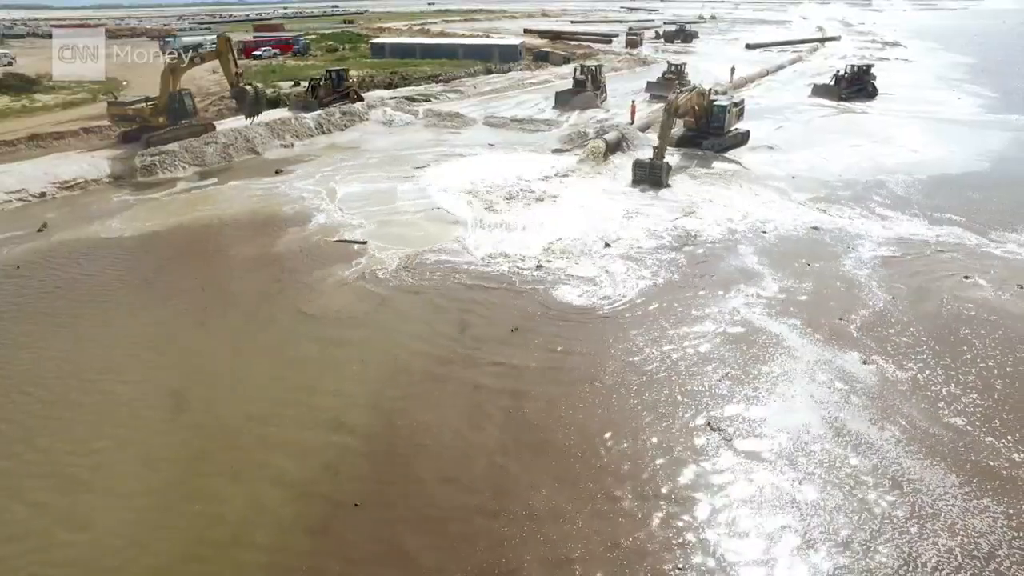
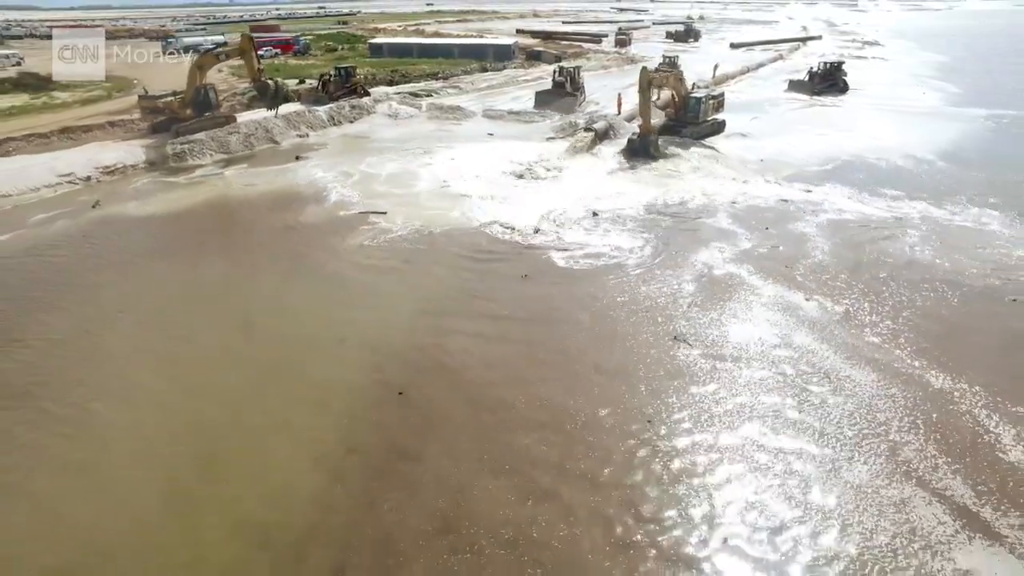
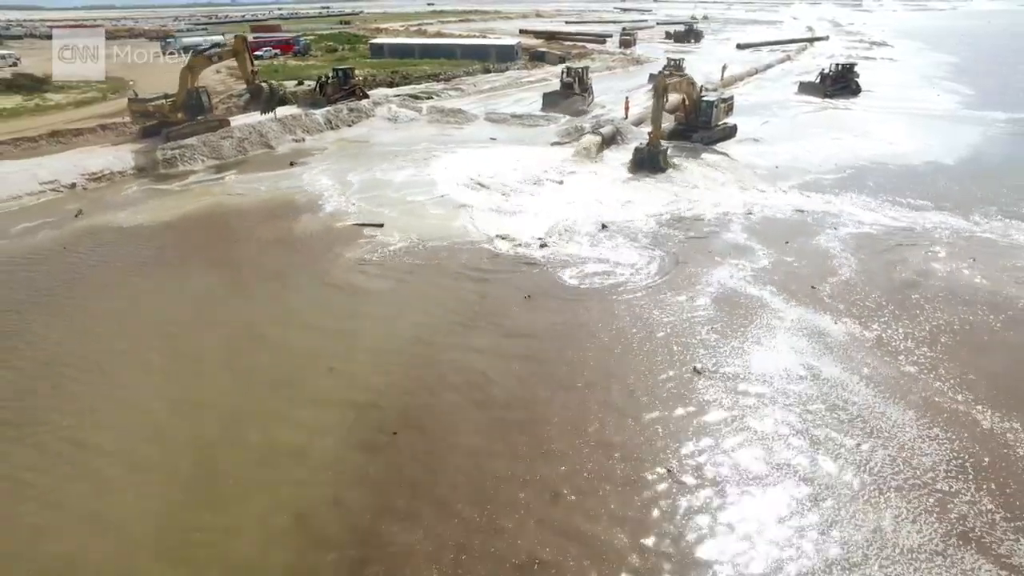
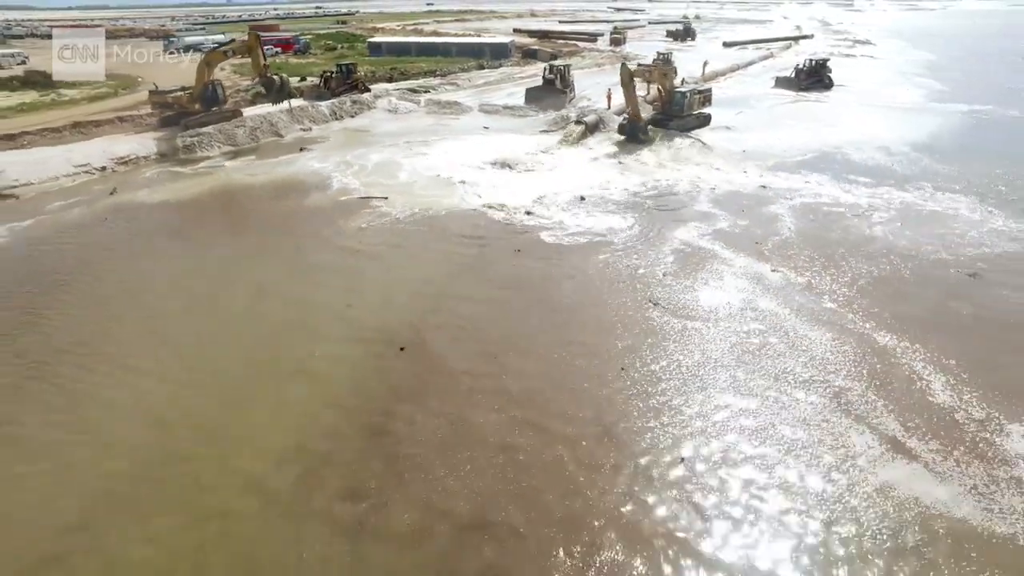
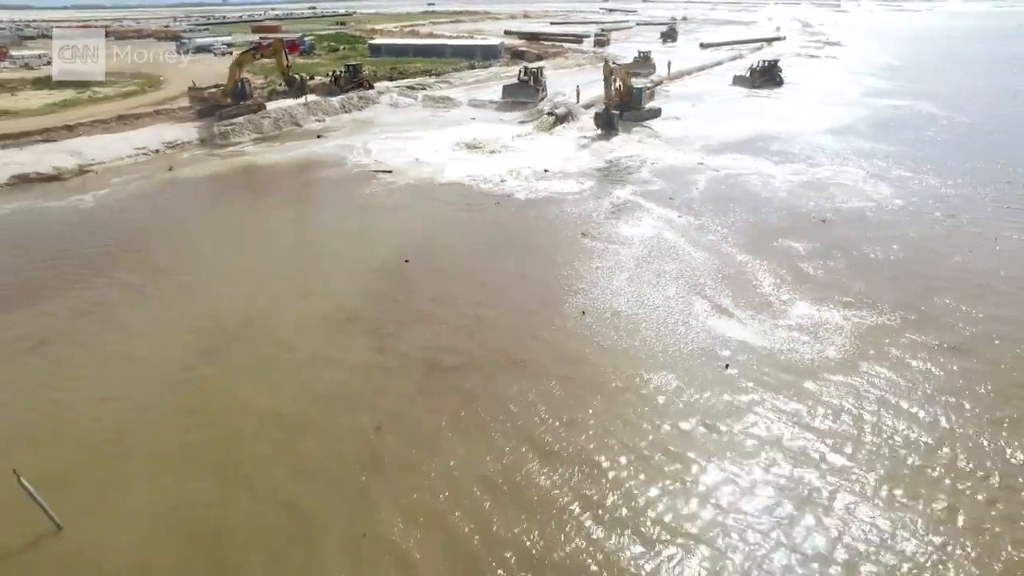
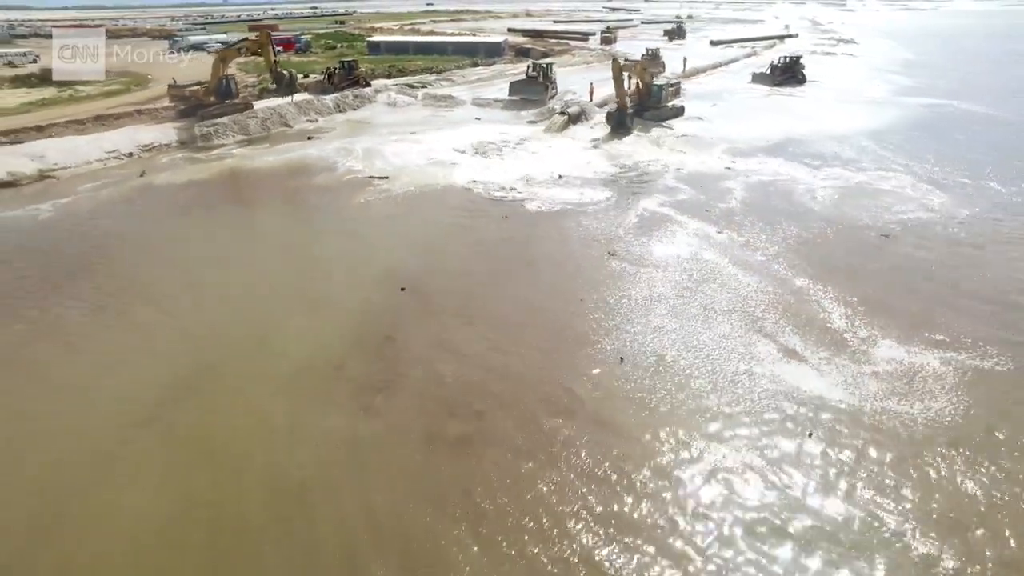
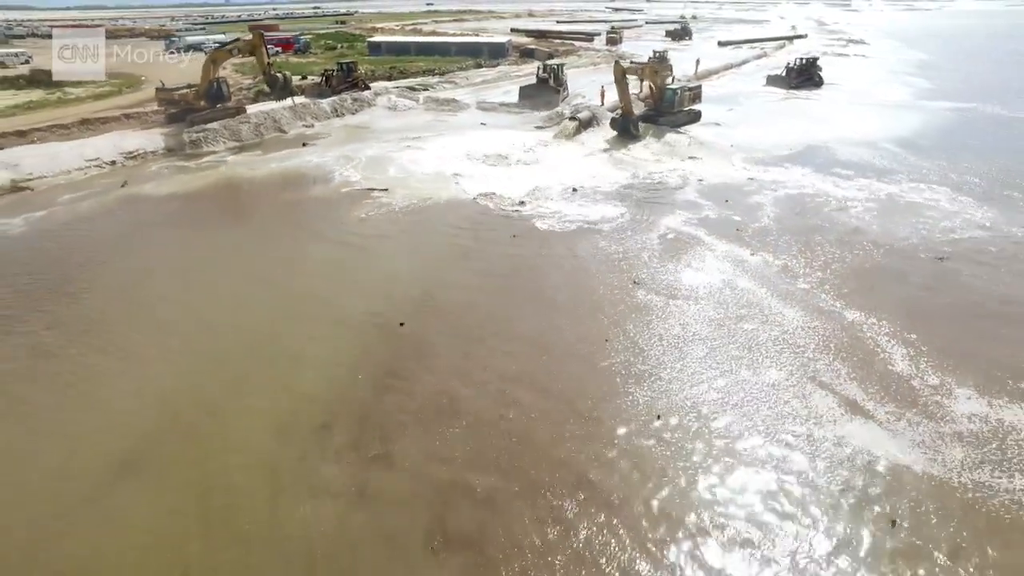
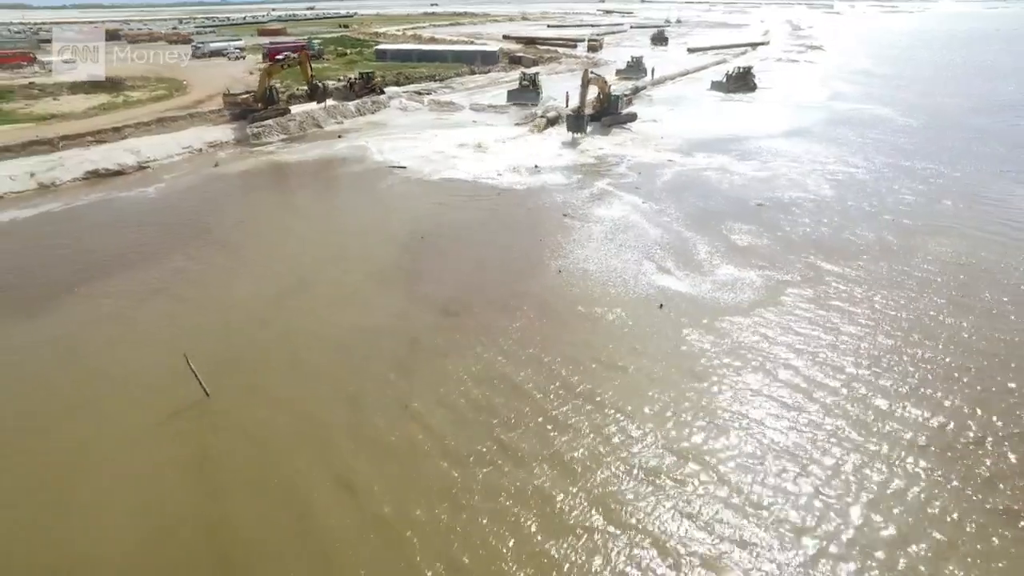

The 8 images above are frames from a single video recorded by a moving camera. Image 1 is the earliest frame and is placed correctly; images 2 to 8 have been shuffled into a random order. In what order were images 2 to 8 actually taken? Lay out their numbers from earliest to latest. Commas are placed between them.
3, 2, 4, 7, 6, 5, 8
